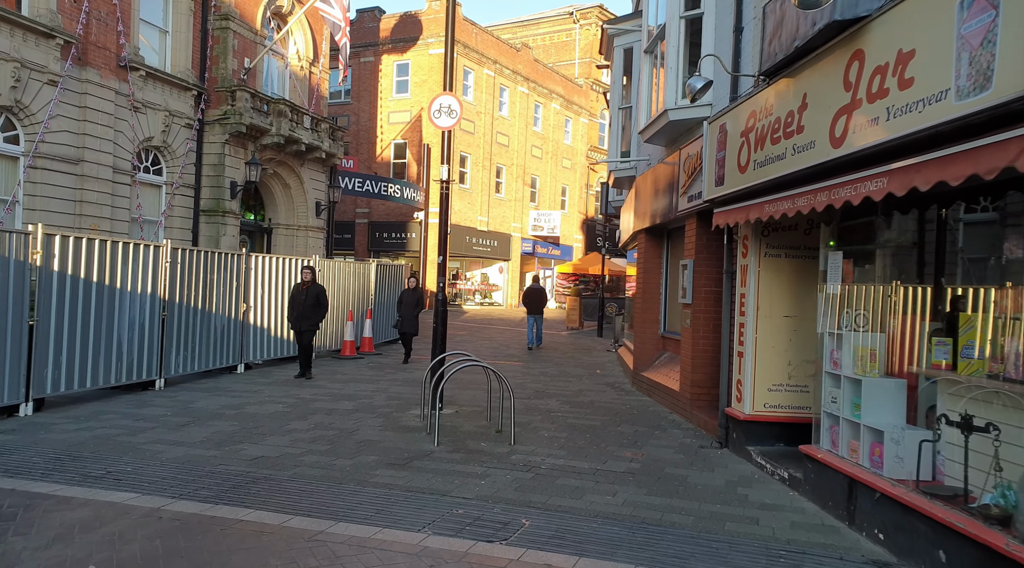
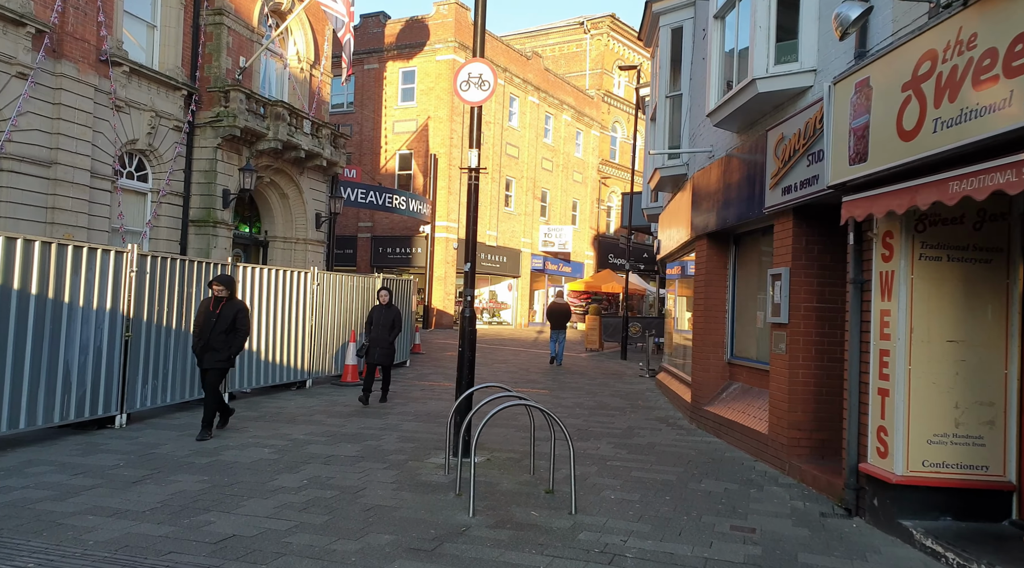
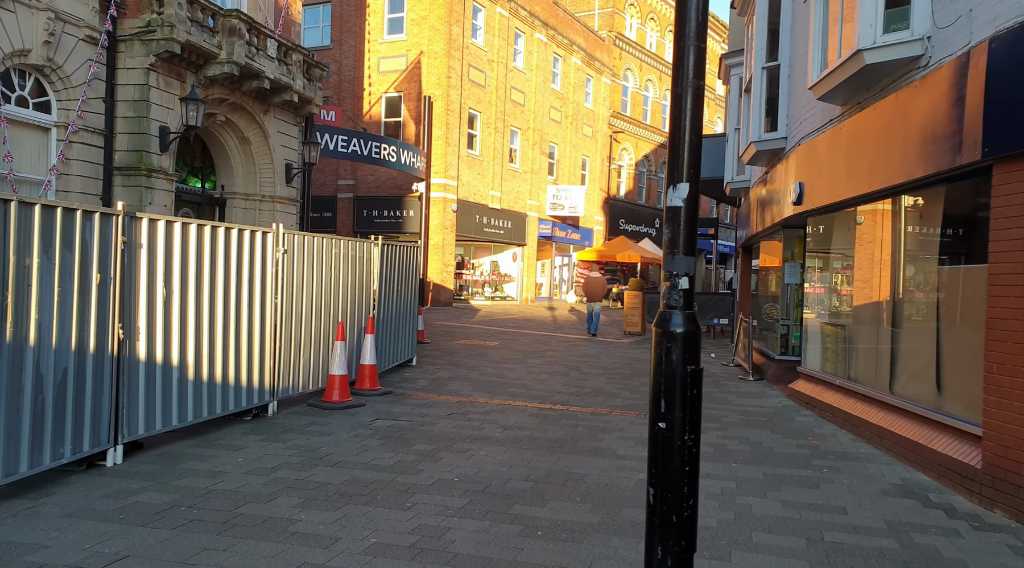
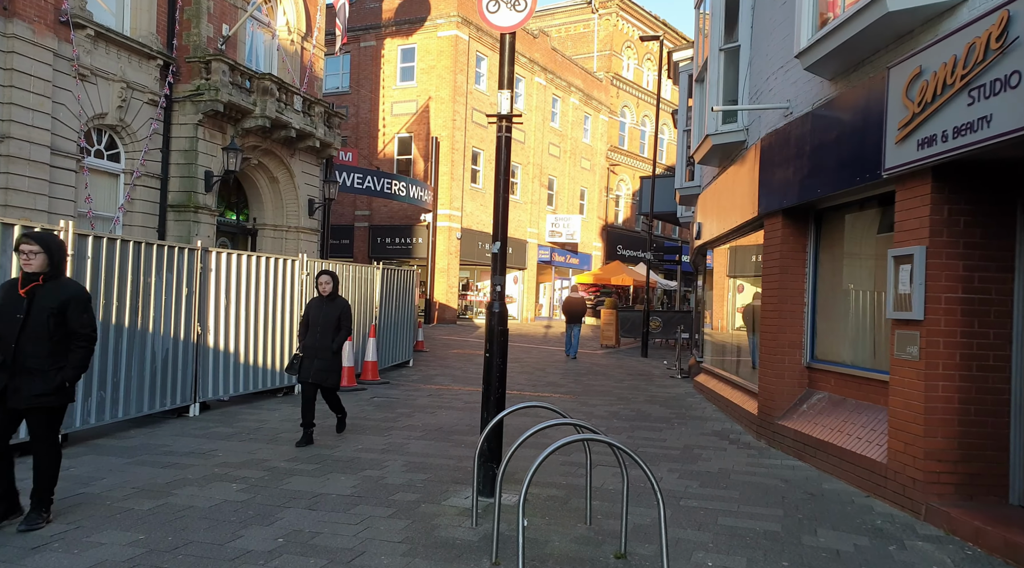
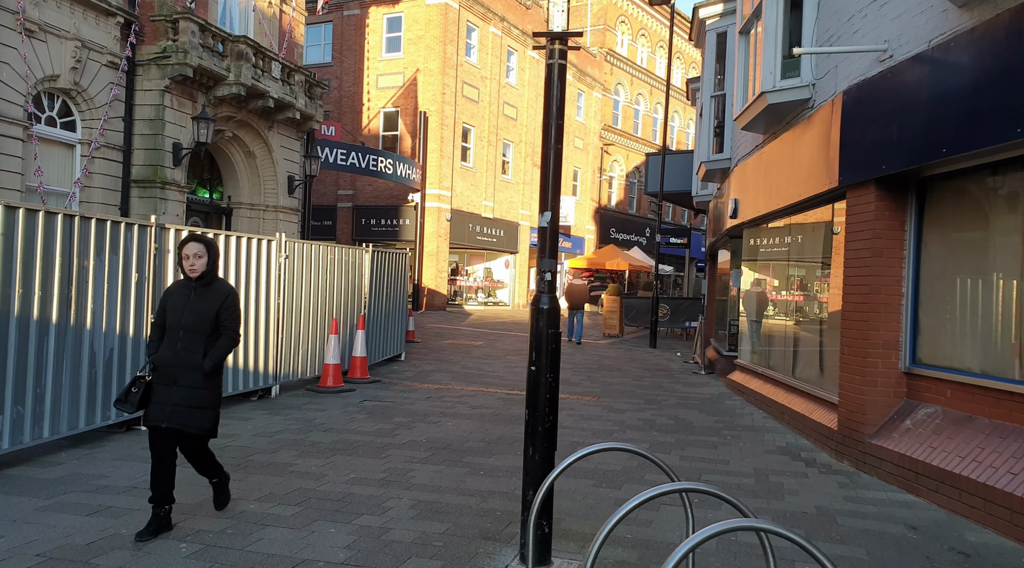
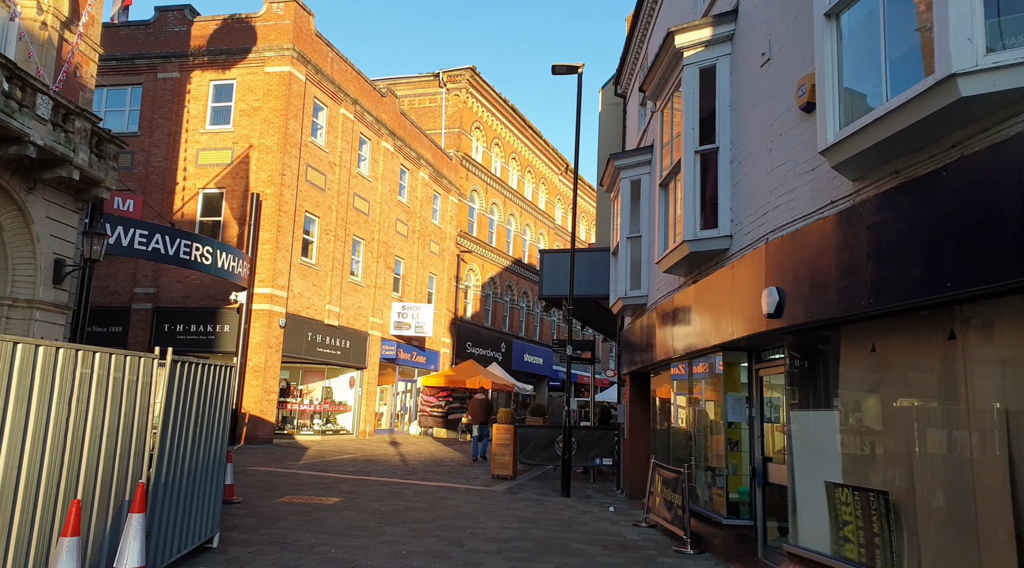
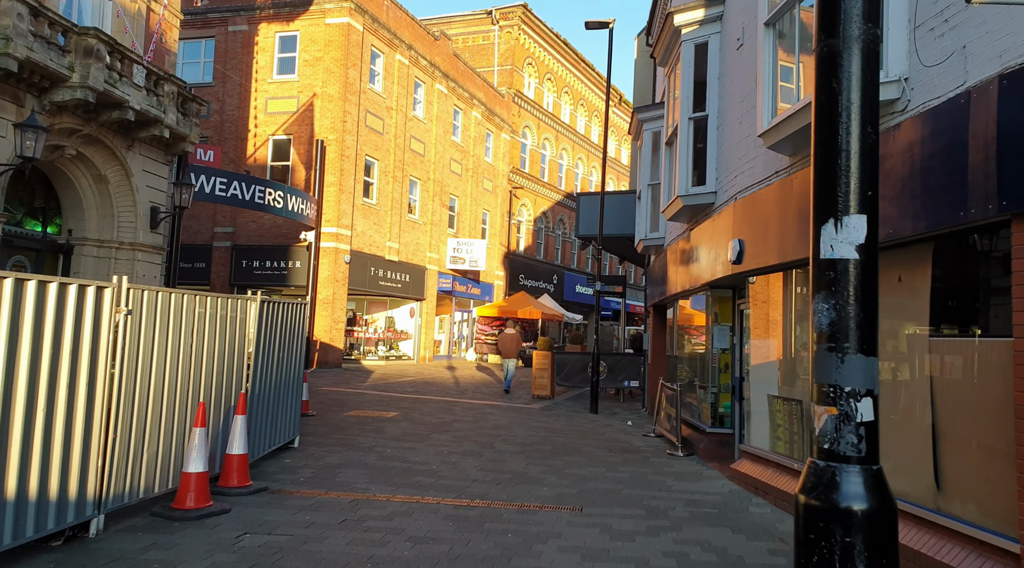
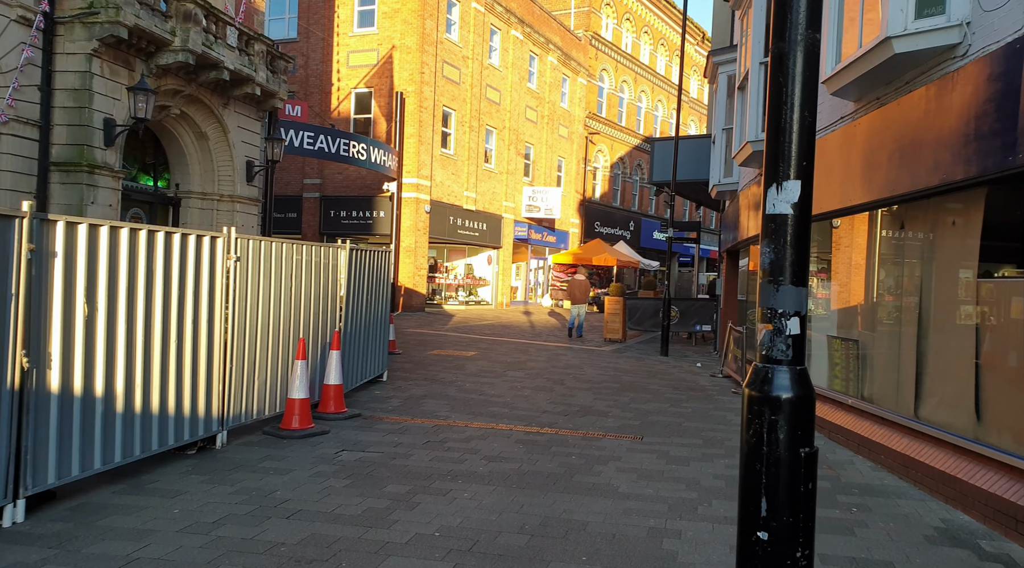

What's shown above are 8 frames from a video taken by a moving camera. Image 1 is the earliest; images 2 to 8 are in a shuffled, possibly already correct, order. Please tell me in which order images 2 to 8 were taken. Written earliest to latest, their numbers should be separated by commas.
2, 4, 5, 3, 8, 7, 6
